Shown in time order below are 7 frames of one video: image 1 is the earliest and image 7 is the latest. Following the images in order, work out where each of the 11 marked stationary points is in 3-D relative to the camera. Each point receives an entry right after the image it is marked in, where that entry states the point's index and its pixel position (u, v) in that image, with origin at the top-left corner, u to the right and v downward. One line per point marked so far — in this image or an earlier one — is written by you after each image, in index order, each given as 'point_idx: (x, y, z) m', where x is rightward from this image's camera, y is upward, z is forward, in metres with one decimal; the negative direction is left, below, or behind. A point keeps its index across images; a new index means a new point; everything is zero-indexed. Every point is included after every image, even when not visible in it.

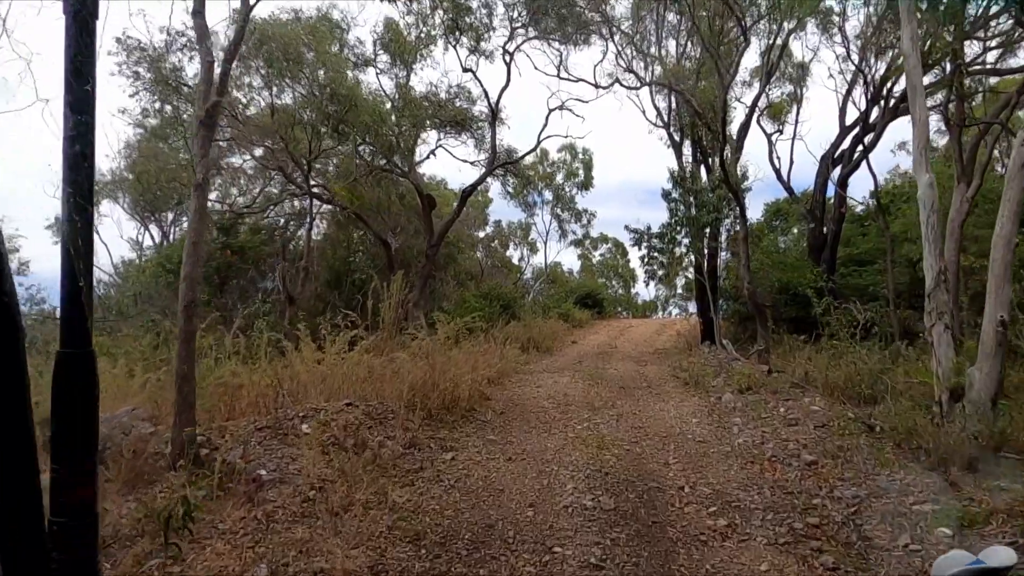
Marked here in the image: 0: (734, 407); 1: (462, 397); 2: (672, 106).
0: (+2.4, -1.3, +7.2) m
1: (-0.5, -1.1, +6.5) m
2: (+3.5, +4.0, +14.9) m
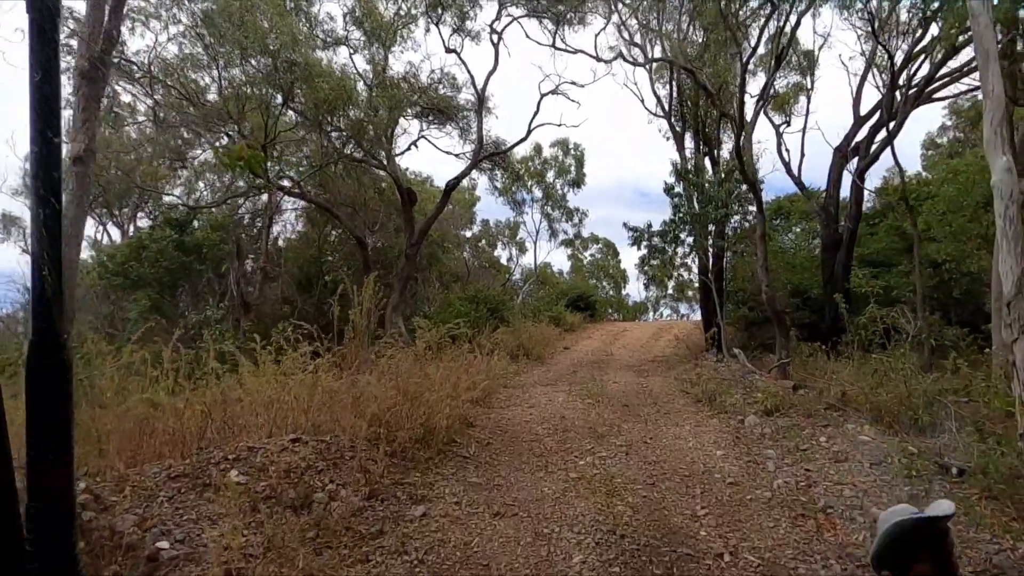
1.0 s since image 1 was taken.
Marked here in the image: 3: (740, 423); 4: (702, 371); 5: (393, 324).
0: (+2.3, -1.3, +6.1) m
1: (-0.6, -1.1, +5.3) m
2: (+3.3, +4.0, +13.8) m
3: (+2.2, -1.3, +6.6) m
4: (+2.8, -1.2, +10.0) m
5: (-2.0, -0.7, +11.6) m
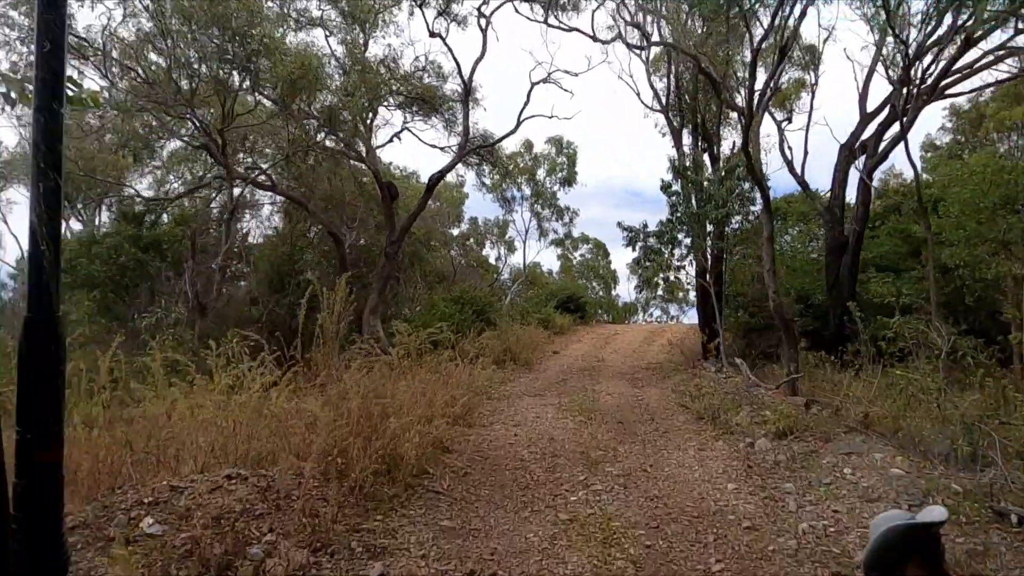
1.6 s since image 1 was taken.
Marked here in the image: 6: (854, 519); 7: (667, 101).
0: (+2.1, -1.4, +5.4) m
1: (-0.7, -1.1, +4.6) m
2: (+3.1, +3.9, +13.1) m
3: (+2.1, -1.4, +5.9) m
4: (+2.6, -1.3, +9.3) m
5: (-2.3, -0.7, +10.8) m
6: (+2.1, -1.4, +4.2) m
7: (+3.0, +3.7, +13.2) m
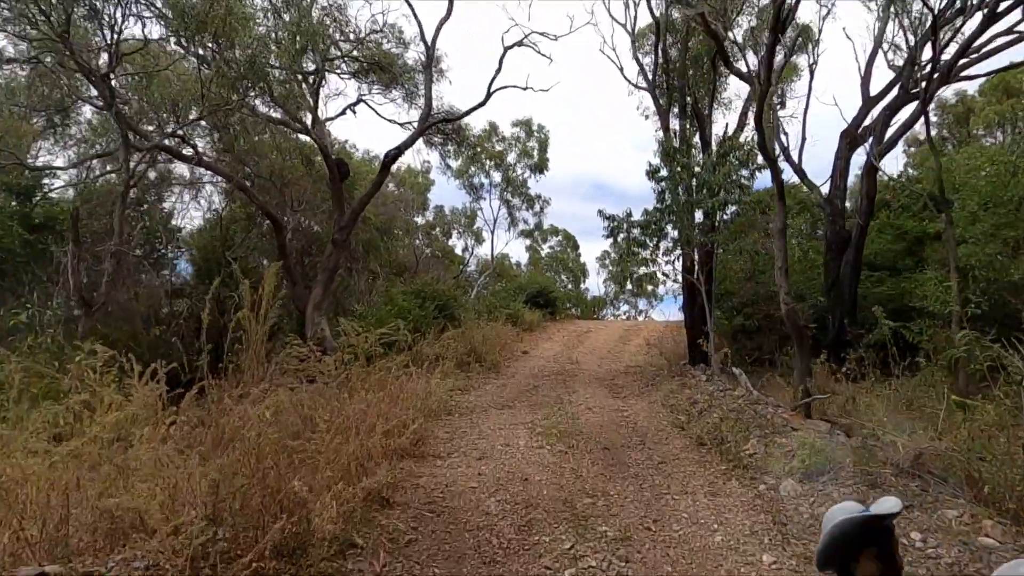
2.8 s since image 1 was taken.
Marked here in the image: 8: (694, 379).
0: (+1.9, -1.4, +4.2) m
1: (-0.9, -1.1, +3.2) m
2: (+2.5, +4.0, +11.9) m
3: (+1.8, -1.4, +4.7) m
4: (+2.2, -1.3, +8.1) m
5: (-2.7, -0.6, +9.4) m
6: (+1.9, -1.5, +3.0) m
7: (+2.5, +3.7, +11.9) m
8: (+2.5, -1.3, +9.2) m
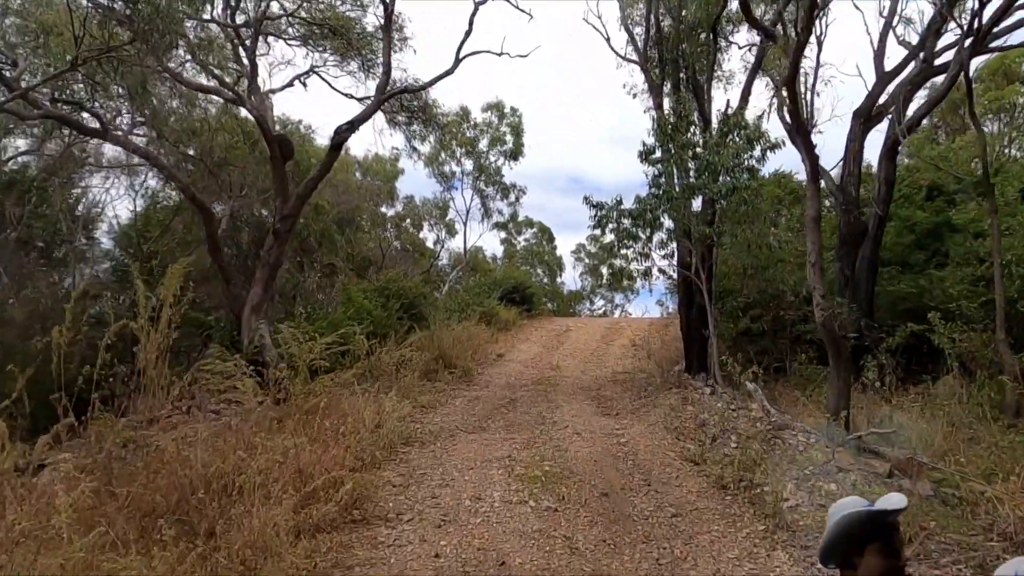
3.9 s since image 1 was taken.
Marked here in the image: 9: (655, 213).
0: (+1.8, -1.5, +2.9) m
1: (-1.0, -1.2, +1.8) m
2: (+2.1, +4.0, +10.6) m
3: (+1.7, -1.4, +3.4) m
4: (+1.9, -1.3, +6.8) m
5: (-3.1, -0.5, +7.9) m
6: (+1.9, -1.5, +1.7) m
7: (+2.1, +3.8, +10.6) m
8: (+2.2, -1.2, +8.0) m
9: (+1.9, +1.0, +8.8) m
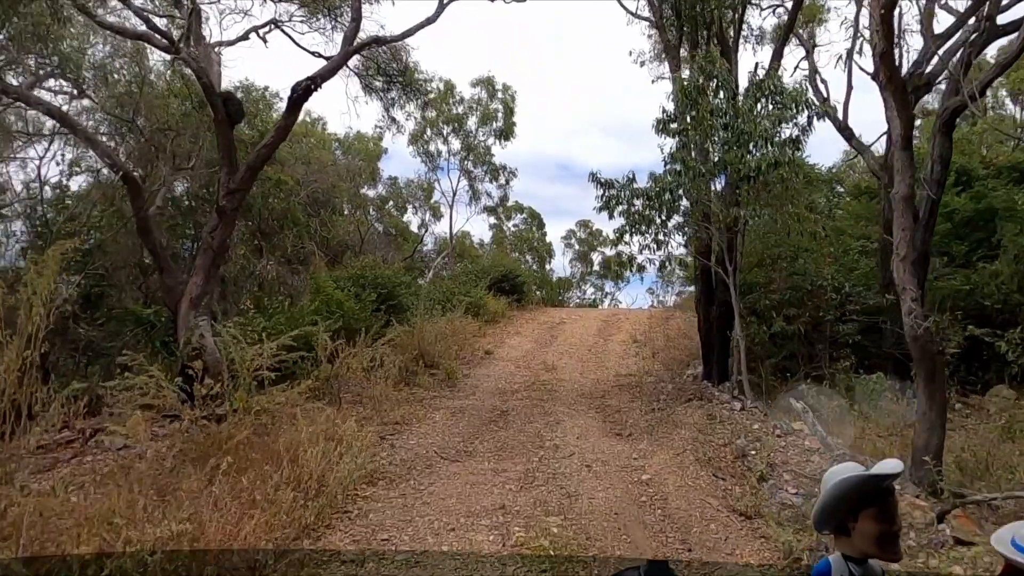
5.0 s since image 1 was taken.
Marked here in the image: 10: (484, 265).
0: (+1.8, -1.5, +1.6) m
1: (-0.9, -1.2, +0.5) m
2: (+2.0, +4.1, +9.2) m
3: (+1.7, -1.5, +2.1) m
4: (+1.9, -1.3, +5.5) m
5: (-3.1, -0.4, +6.5) m
6: (+1.9, -1.6, +0.4) m
7: (+2.0, +3.9, +9.2) m
8: (+2.1, -1.2, +6.7) m
9: (+1.8, +1.1, +7.5) m
10: (-0.9, +0.7, +19.7) m
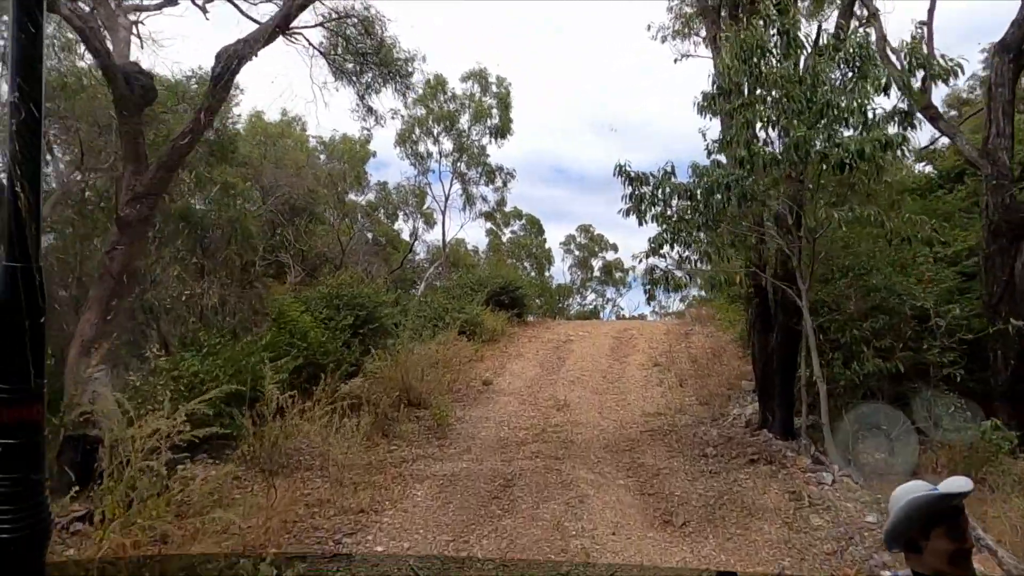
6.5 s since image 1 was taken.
0: (+1.9, -1.7, -0.2) m
1: (-0.9, -1.4, -1.3) m
2: (+2.0, +3.9, +7.4) m
3: (+1.8, -1.7, +0.3) m
4: (+1.9, -1.5, +3.8) m
5: (-3.1, -0.7, +4.7) m
6: (+2.0, -1.8, -1.4) m
7: (+2.0, +3.6, +7.5) m
8: (+2.1, -1.4, +4.9) m
9: (+1.8, +0.8, +5.7) m
10: (-0.9, +0.3, +17.9) m
